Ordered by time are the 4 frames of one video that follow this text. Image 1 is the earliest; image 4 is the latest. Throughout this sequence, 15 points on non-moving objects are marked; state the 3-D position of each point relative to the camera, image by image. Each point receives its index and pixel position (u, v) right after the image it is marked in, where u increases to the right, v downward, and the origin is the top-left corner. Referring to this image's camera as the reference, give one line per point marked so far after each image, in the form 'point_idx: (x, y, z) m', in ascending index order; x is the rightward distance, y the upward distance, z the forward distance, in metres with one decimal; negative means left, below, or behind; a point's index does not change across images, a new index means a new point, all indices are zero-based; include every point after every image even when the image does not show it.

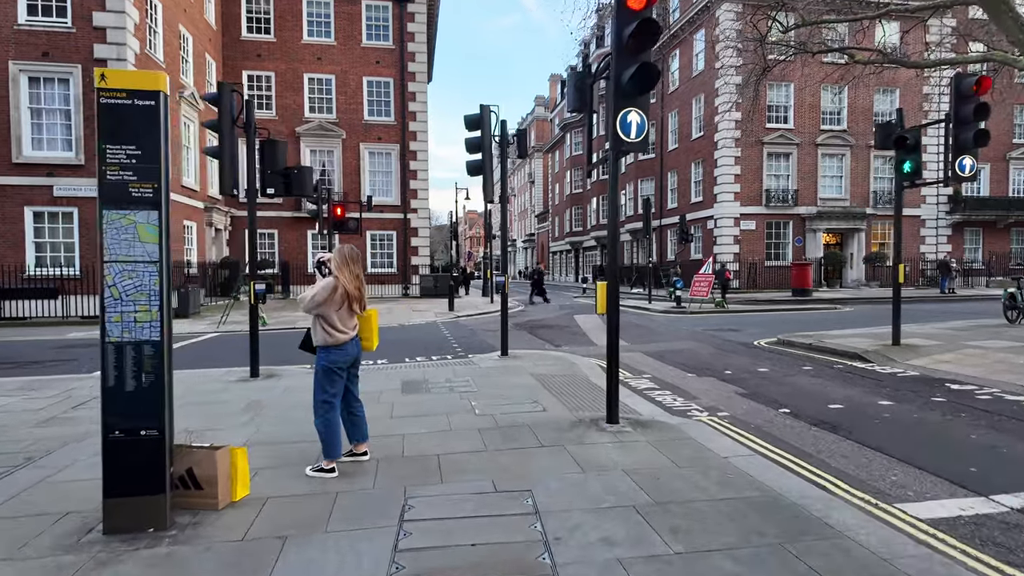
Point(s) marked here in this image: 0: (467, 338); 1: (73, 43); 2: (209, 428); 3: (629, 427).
0: (-1.1, -1.2, +14.1) m
1: (-13.8, +7.7, +18.6) m
2: (-3.1, -1.4, +6.0) m
3: (+1.1, -1.3, +5.7) m
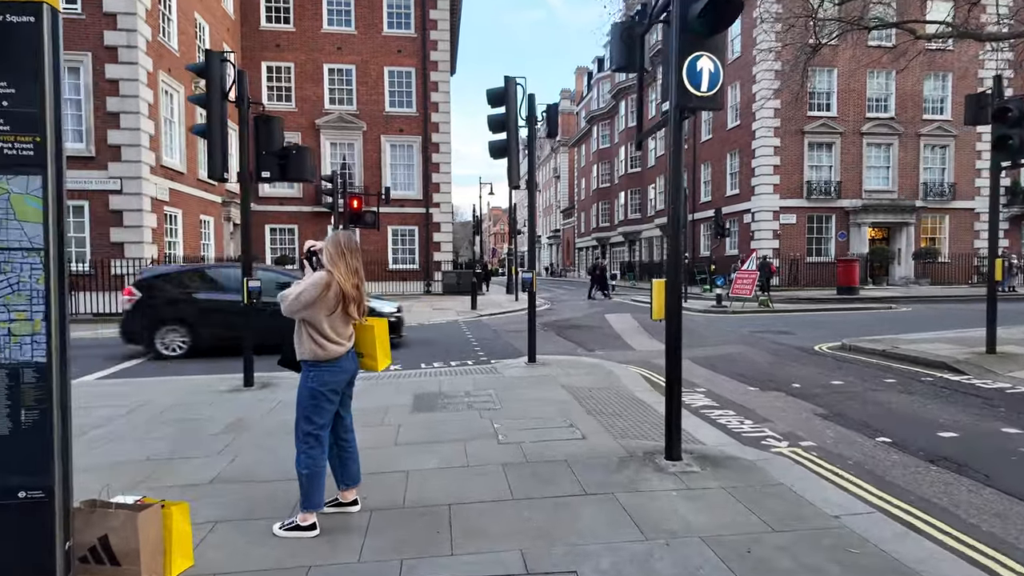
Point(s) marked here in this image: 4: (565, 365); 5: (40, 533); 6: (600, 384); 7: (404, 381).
0: (-0.5, -1.1, +12.9) m
1: (-13.0, +7.8, +17.9) m
2: (-2.8, -1.4, +4.9) m
3: (+1.4, -1.3, +4.4) m
4: (+0.8, -1.1, +8.6) m
5: (-2.1, -1.1, +2.6) m
6: (+1.1, -1.2, +7.4) m
7: (-1.4, -1.2, +7.6) m
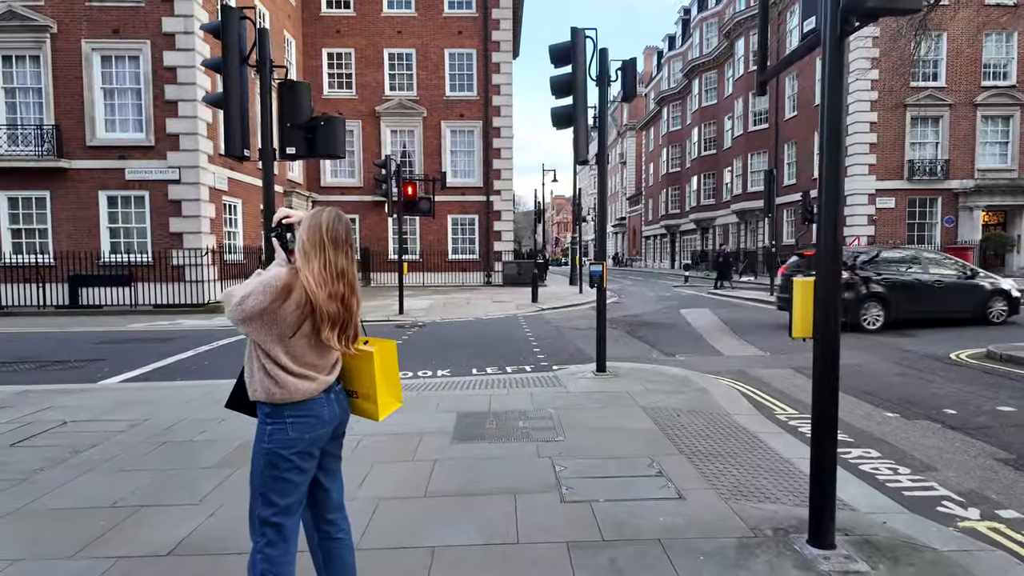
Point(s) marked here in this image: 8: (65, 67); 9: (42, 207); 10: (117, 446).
0: (+0.8, -1.0, +11.5) m
1: (-11.1, +8.1, +17.7) m
2: (-2.4, -1.4, +3.9) m
3: (+1.7, -1.4, +2.9) m
4: (+1.6, -1.1, +7.2) m
5: (-1.9, -1.1, +1.5) m
6: (+1.8, -1.2, +5.9) m
7: (-0.7, -1.2, +6.4) m
8: (-13.4, +6.6, +17.7) m
9: (-14.4, +2.5, +18.1) m
10: (-3.3, -1.3, +5.0) m
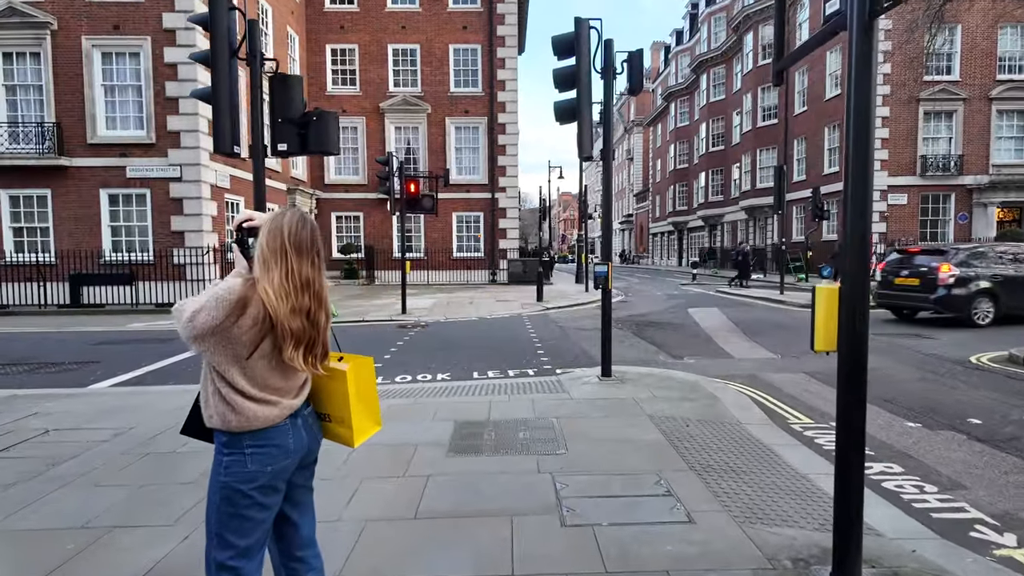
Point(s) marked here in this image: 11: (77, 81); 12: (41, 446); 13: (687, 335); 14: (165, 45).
0: (+0.9, -1.0, +11.3) m
1: (-11.0, +8.1, +17.5) m
2: (-2.4, -1.4, +3.7) m
3: (+1.7, -1.4, +2.7) m
4: (+1.6, -1.1, +6.9) m
5: (-1.9, -1.2, +1.2) m
6: (+1.8, -1.2, +5.6) m
7: (-0.7, -1.2, +6.2) m
8: (-13.3, +6.7, +17.6) m
9: (-14.2, +2.5, +17.9) m
10: (-3.3, -1.4, +4.8) m
11: (-13.0, +6.2, +17.7) m
12: (-4.0, -1.3, +5.1) m
13: (+3.4, -0.9, +11.5) m
14: (-10.3, +7.2, +17.6) m
